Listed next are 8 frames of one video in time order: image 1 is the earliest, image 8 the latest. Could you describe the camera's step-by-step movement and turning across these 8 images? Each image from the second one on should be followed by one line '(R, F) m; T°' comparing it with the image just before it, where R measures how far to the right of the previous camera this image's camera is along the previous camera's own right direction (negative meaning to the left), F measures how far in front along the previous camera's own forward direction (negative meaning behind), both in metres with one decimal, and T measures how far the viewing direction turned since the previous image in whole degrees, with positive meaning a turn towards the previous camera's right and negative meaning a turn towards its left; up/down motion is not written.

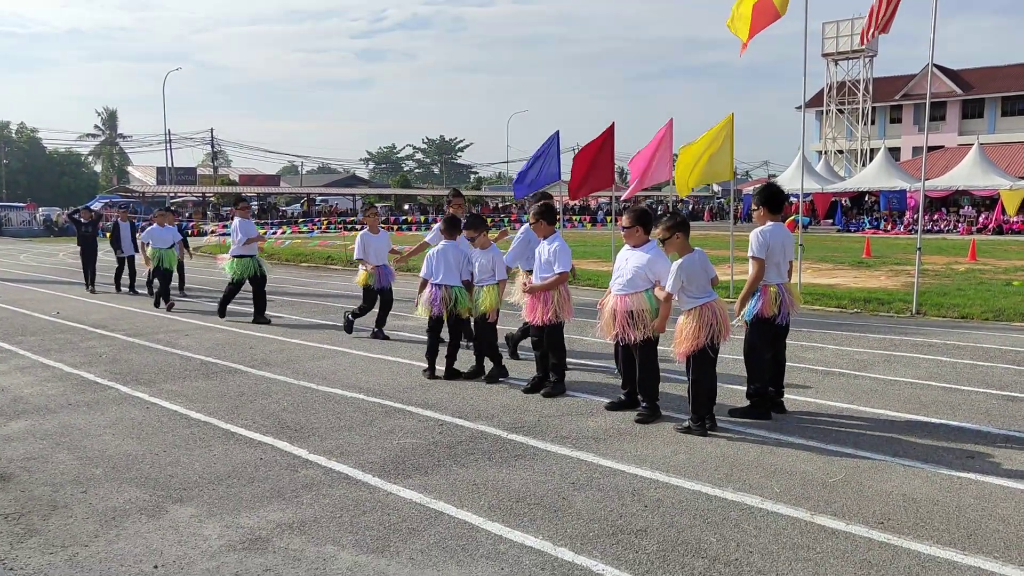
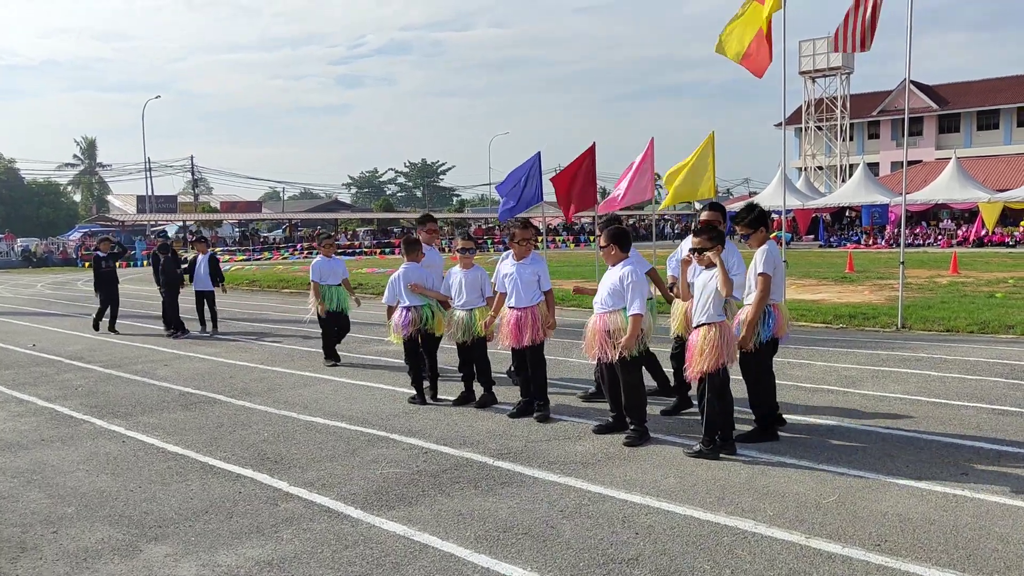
(0.0, +0.1) m; +1°
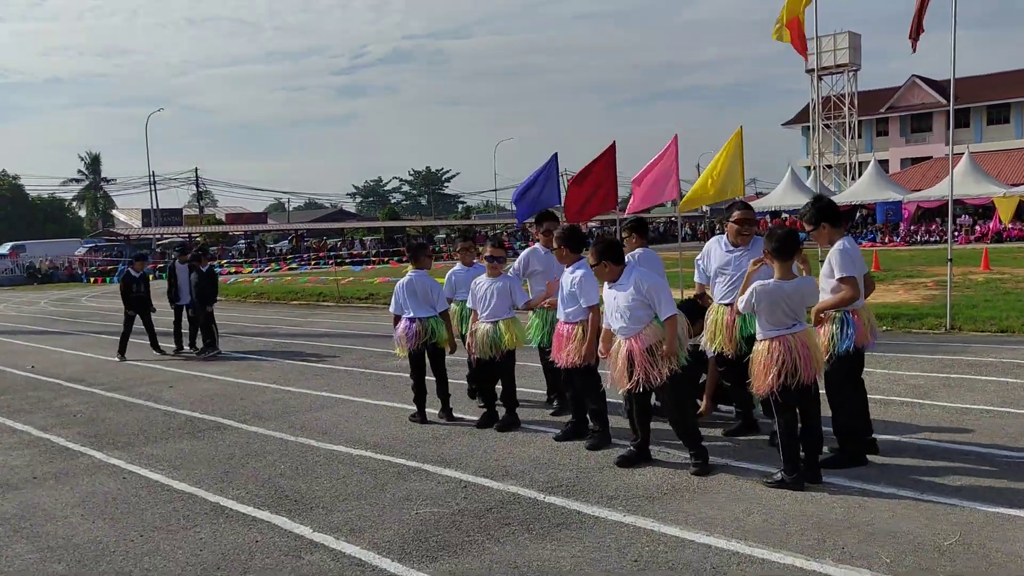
(-0.3, +0.7) m; 0°
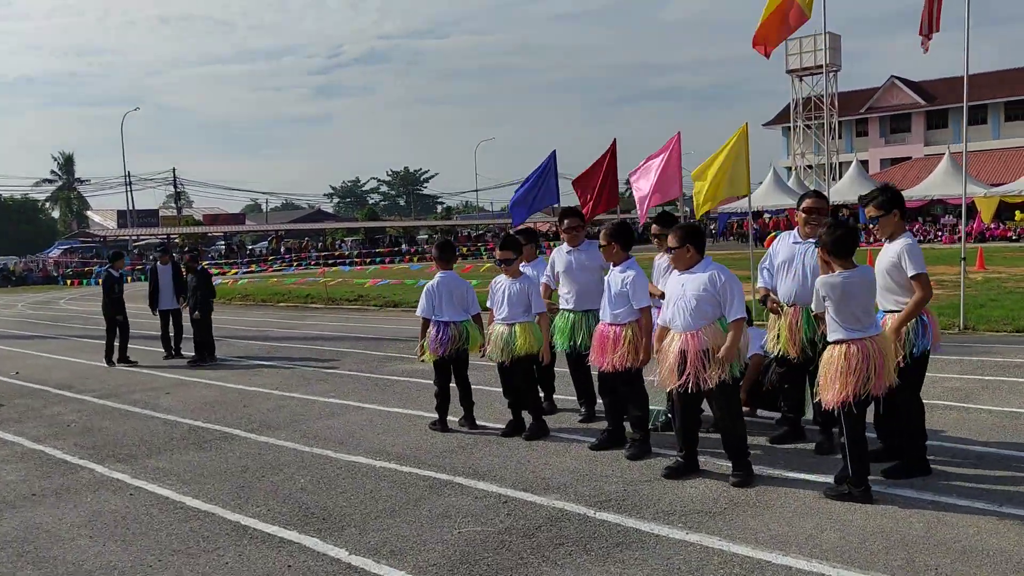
(-0.4, +0.3) m; +2°
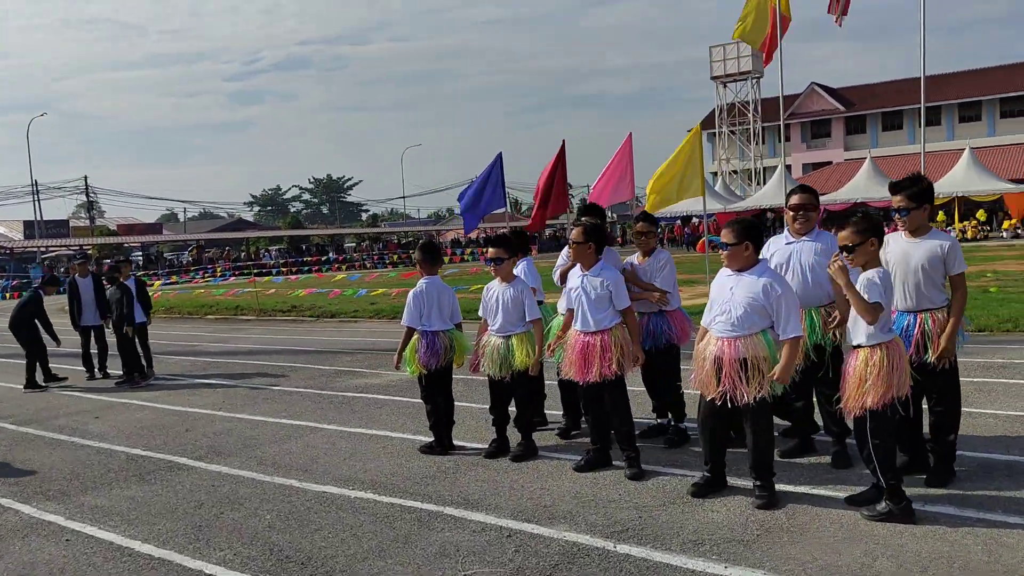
(-0.4, +0.5) m; +5°
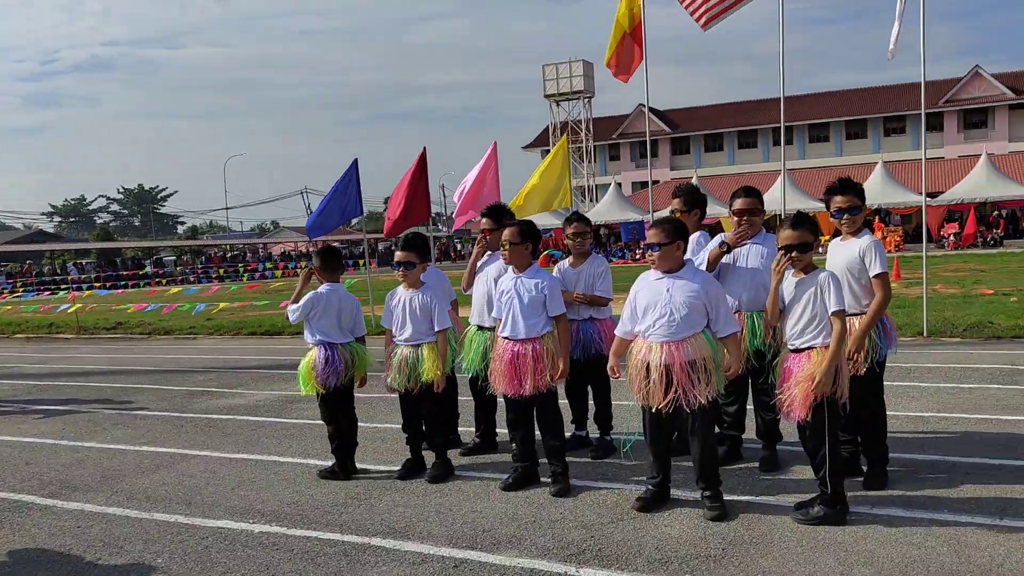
(-0.6, +0.5) m; +12°
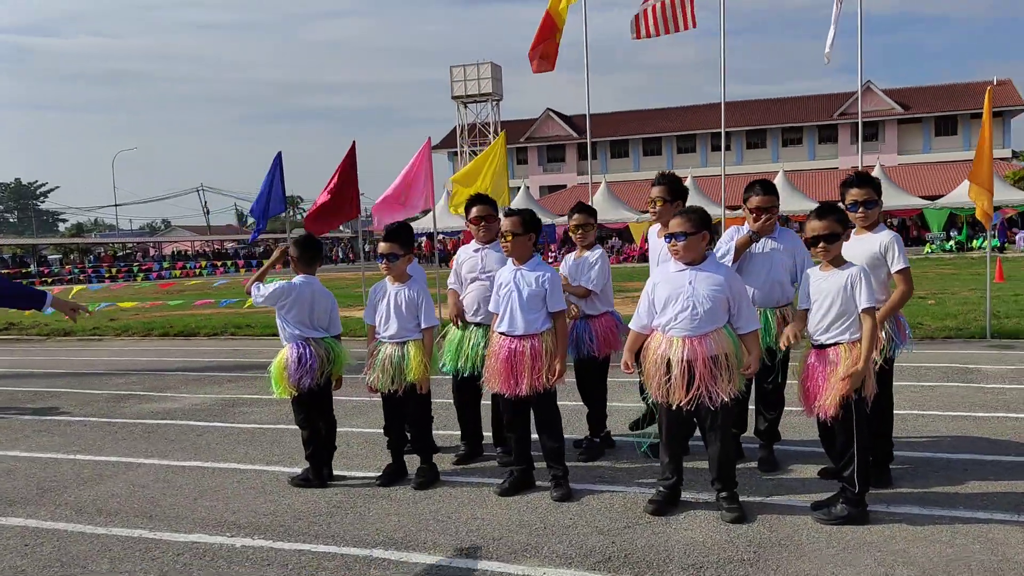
(-0.6, +0.3) m; +7°
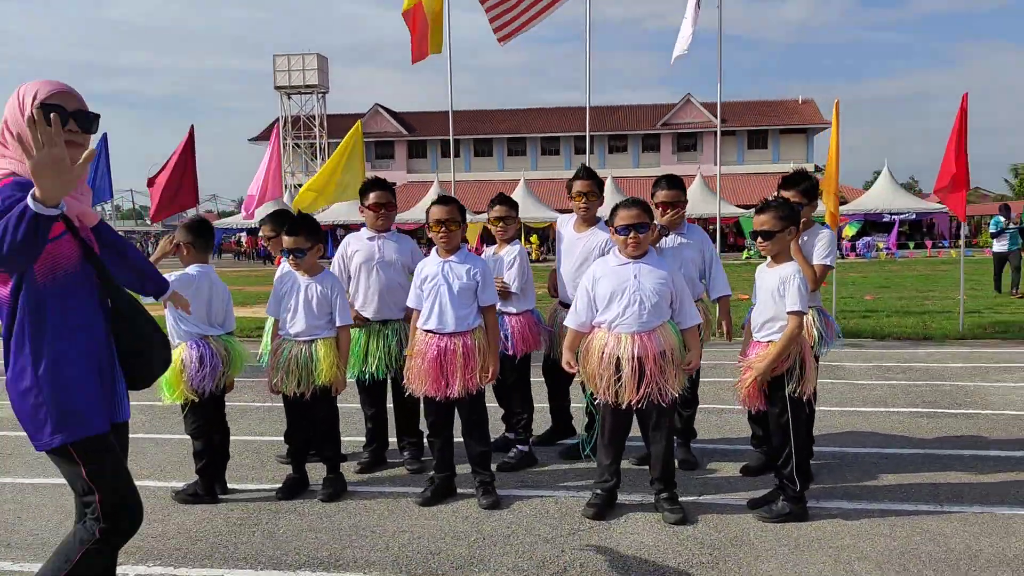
(-0.6, +0.4) m; +12°
